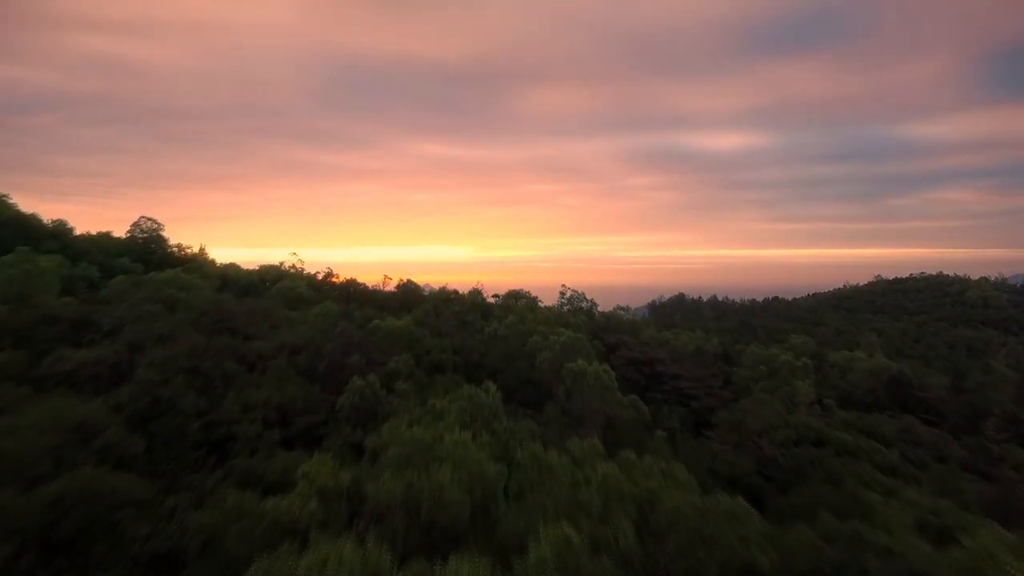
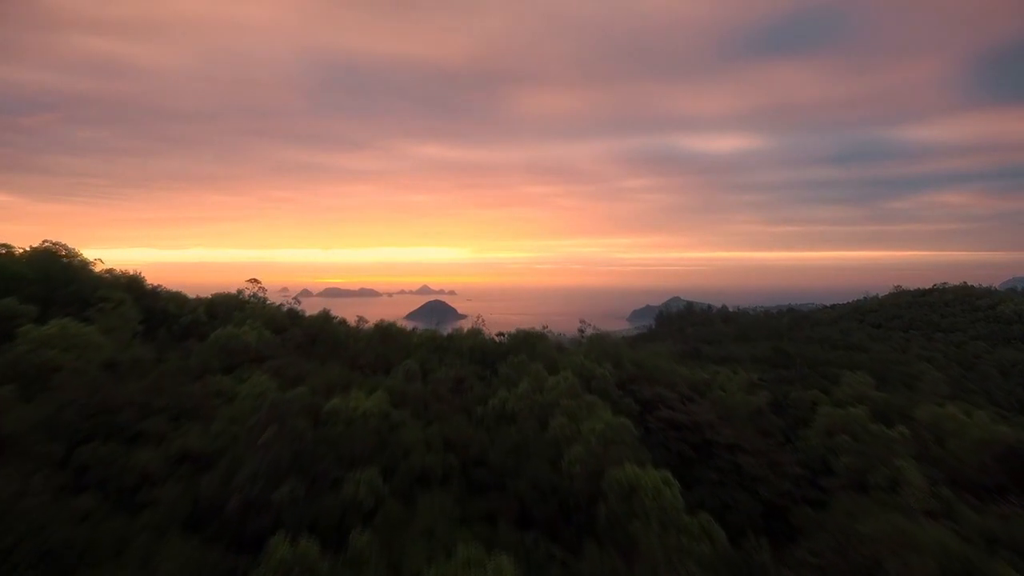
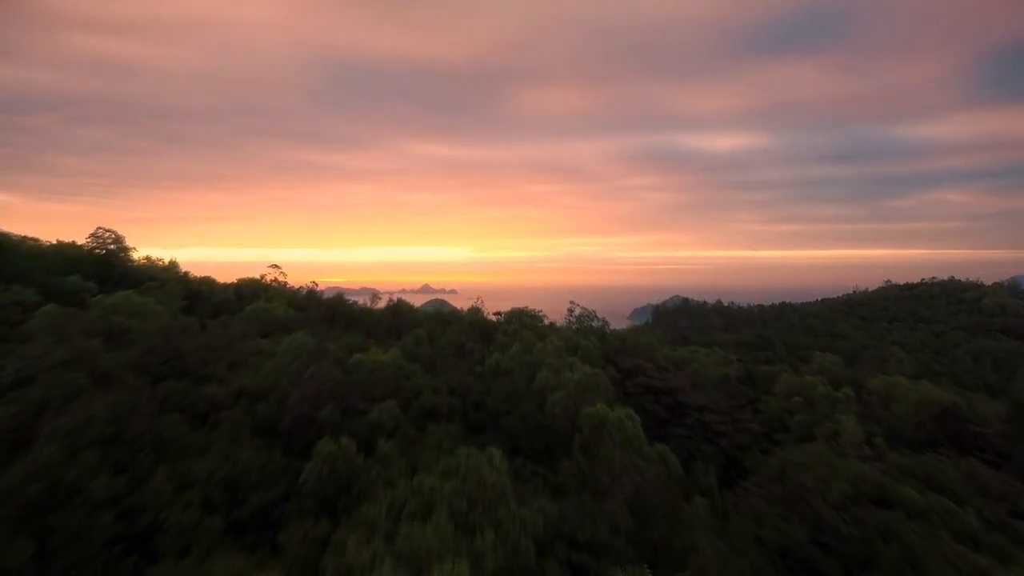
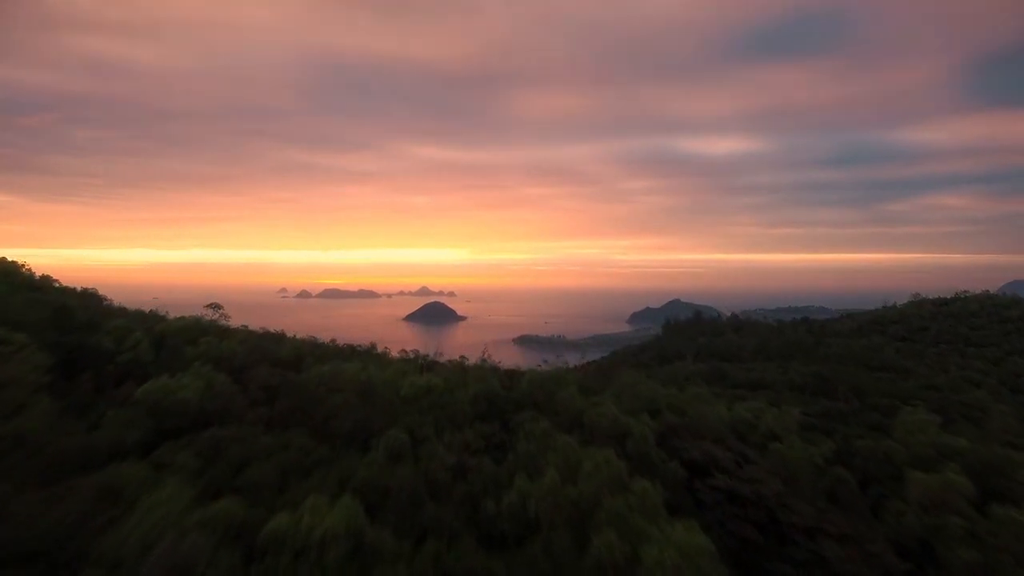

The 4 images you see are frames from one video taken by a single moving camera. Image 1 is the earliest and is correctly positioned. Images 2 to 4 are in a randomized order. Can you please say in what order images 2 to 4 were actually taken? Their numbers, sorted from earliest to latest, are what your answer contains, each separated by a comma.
3, 2, 4
